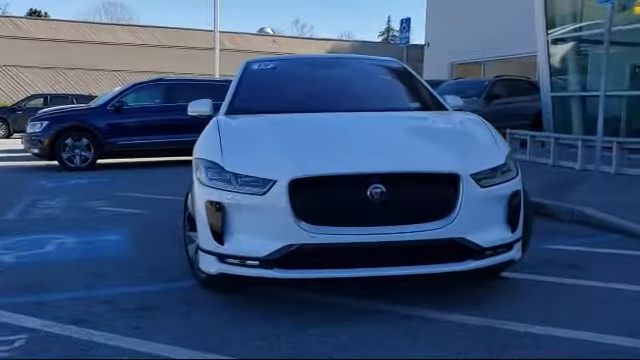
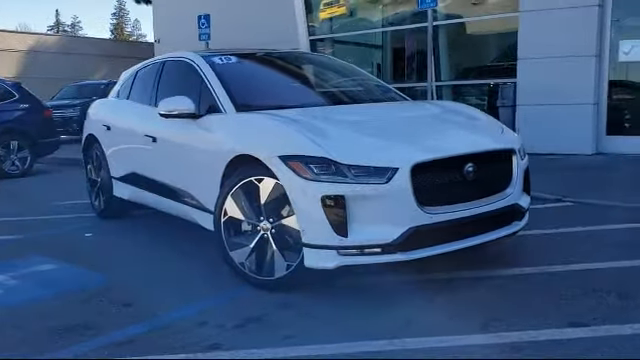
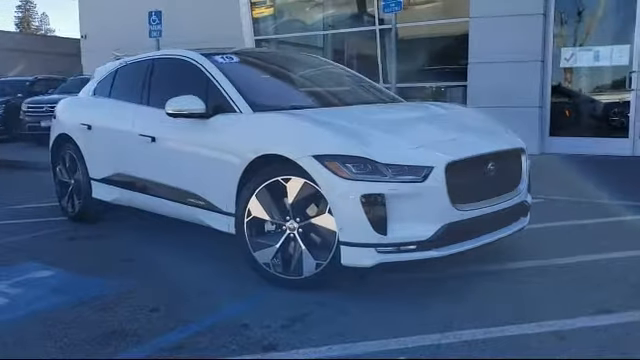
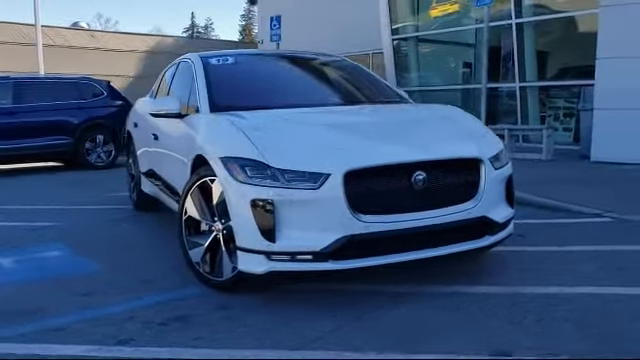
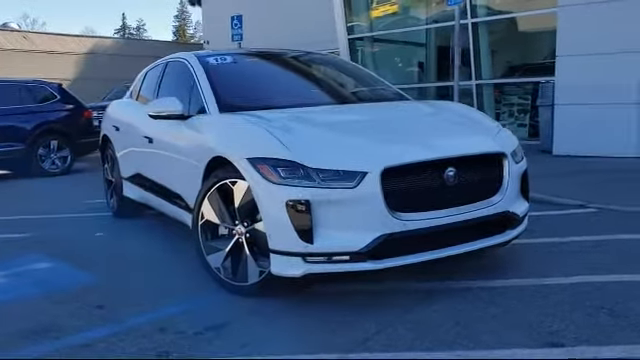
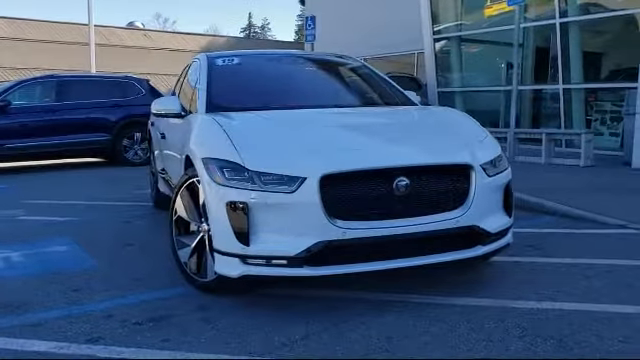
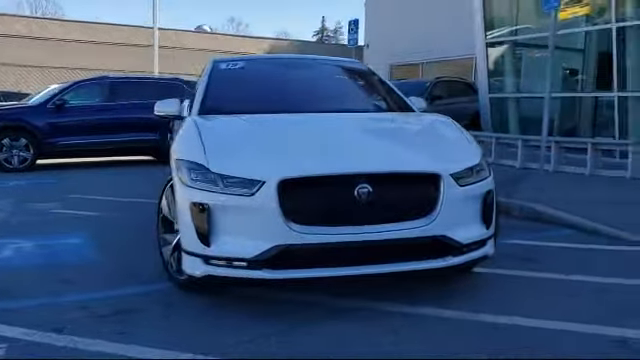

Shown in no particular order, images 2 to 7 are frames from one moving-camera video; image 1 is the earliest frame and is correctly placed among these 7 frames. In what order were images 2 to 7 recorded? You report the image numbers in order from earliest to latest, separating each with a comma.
7, 6, 4, 5, 2, 3
